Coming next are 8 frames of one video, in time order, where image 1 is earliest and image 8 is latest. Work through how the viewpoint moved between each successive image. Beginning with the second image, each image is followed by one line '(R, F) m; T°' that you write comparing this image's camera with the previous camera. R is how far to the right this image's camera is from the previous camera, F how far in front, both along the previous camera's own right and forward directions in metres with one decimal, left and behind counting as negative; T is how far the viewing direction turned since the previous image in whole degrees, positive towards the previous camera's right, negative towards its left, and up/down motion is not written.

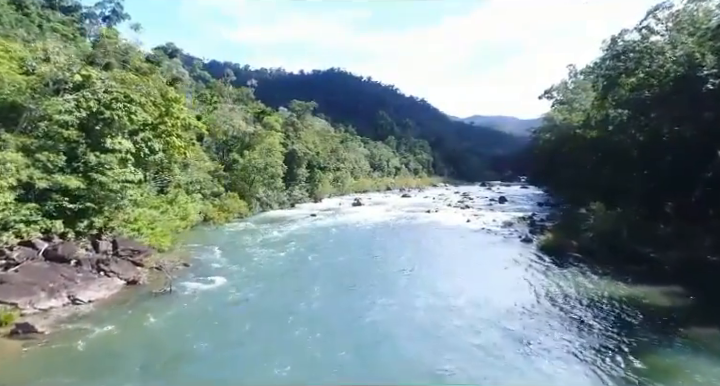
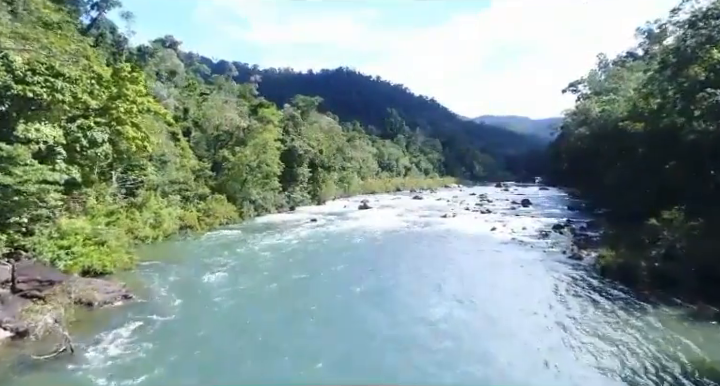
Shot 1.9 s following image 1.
(+0.1, +4.9) m; -1°
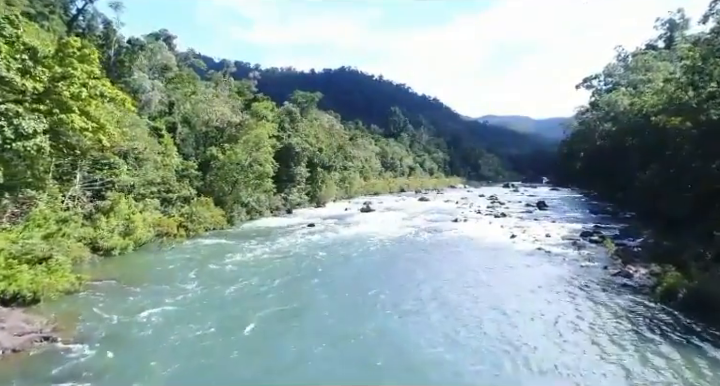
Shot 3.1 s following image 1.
(0.0, +3.3) m; 0°
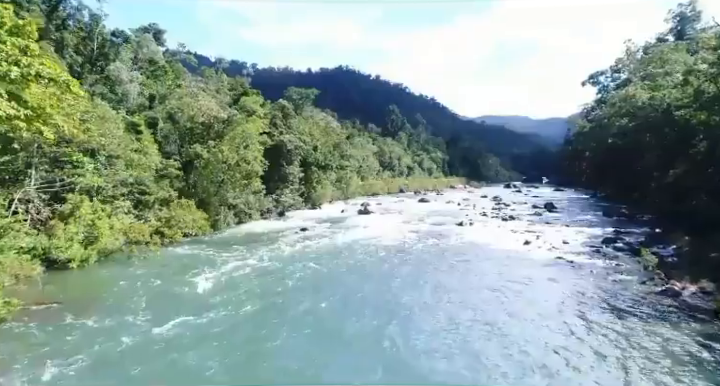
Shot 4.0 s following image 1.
(0.0, +2.6) m; 0°
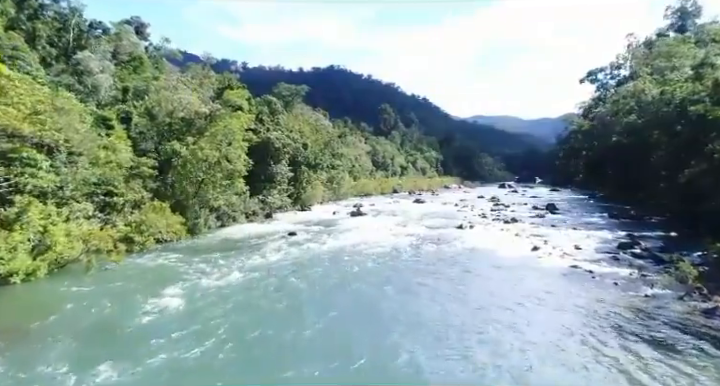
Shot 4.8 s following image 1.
(0.0, +2.2) m; +1°
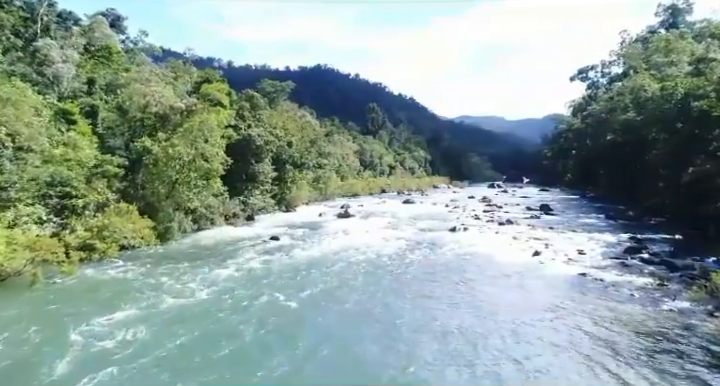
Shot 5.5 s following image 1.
(0.0, +1.8) m; +2°
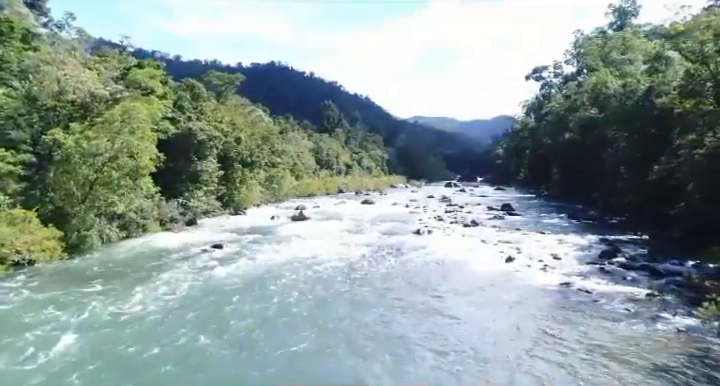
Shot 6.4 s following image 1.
(0.0, +2.6) m; +6°
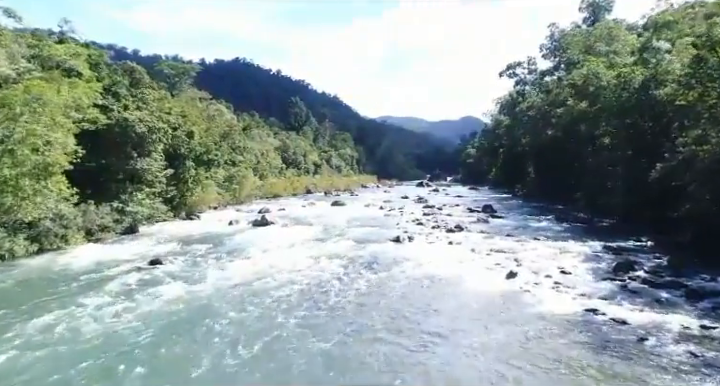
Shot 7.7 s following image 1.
(-0.1, +3.6) m; +4°
